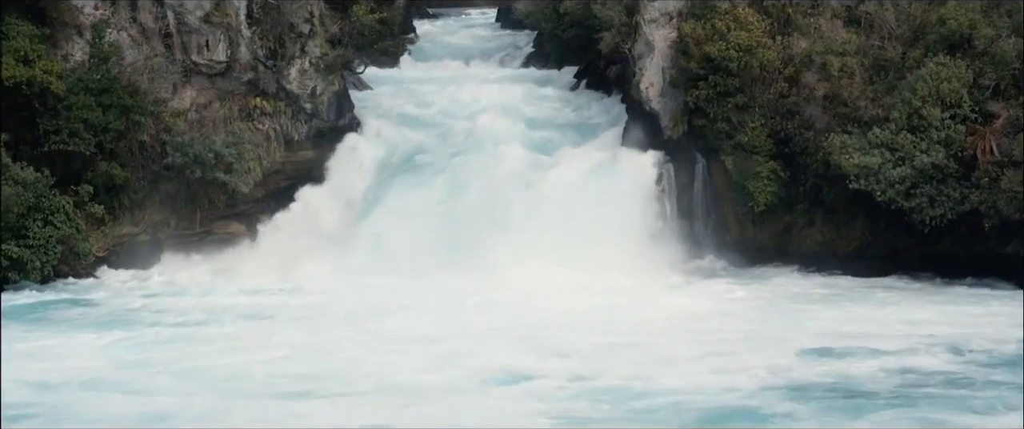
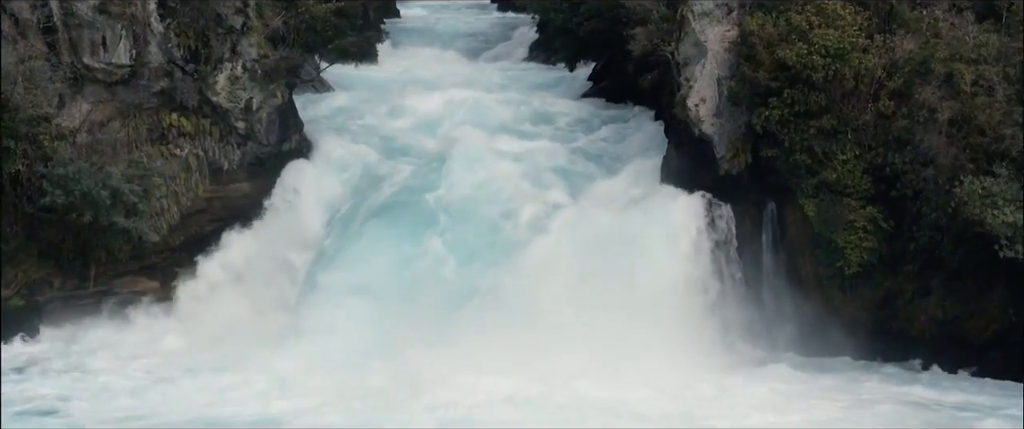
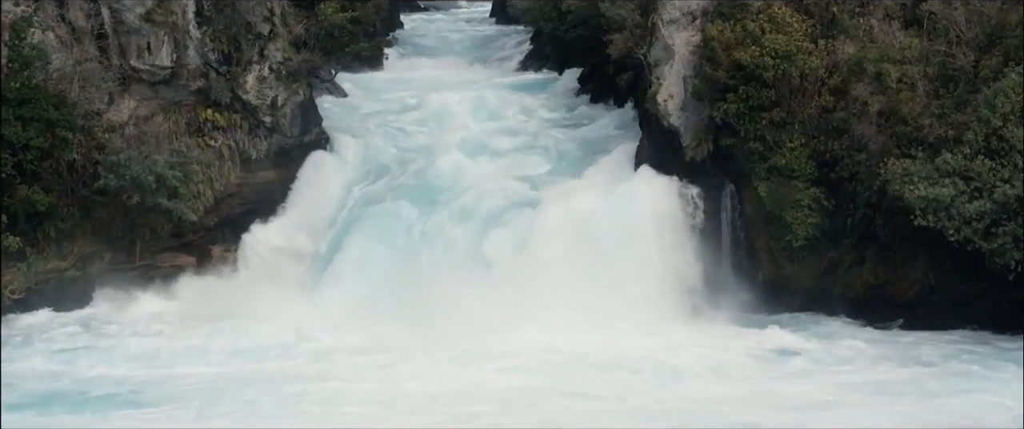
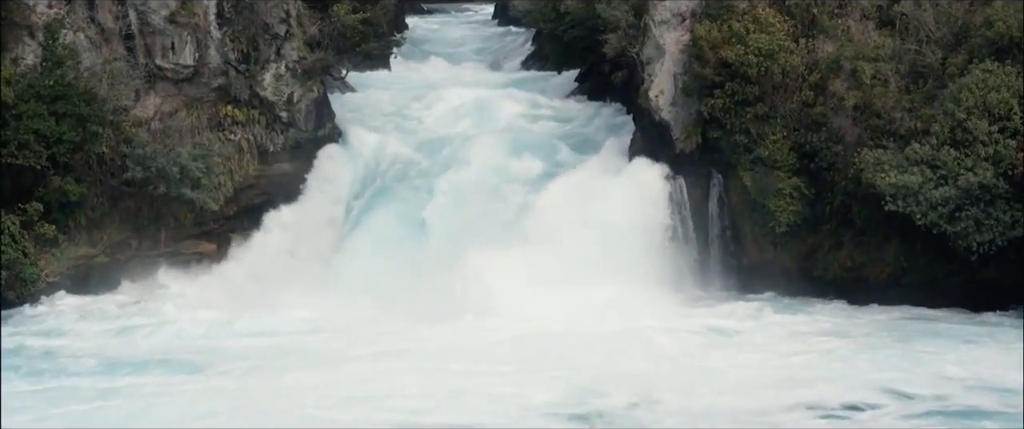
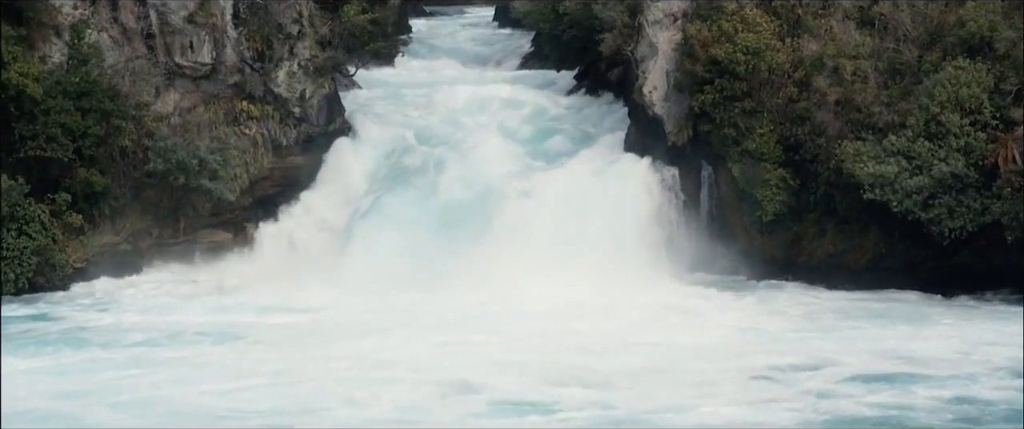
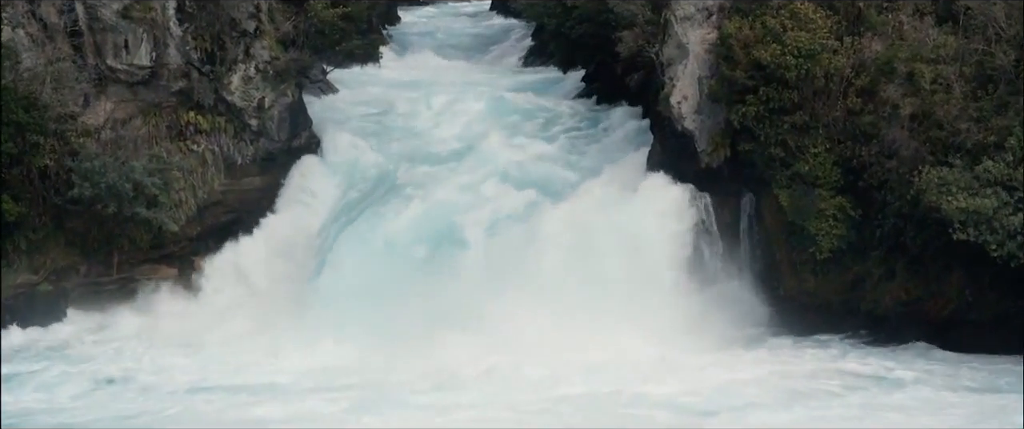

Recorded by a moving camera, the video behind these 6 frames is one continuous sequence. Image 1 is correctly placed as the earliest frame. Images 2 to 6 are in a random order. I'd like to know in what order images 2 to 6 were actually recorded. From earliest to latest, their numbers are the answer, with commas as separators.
5, 4, 3, 6, 2
